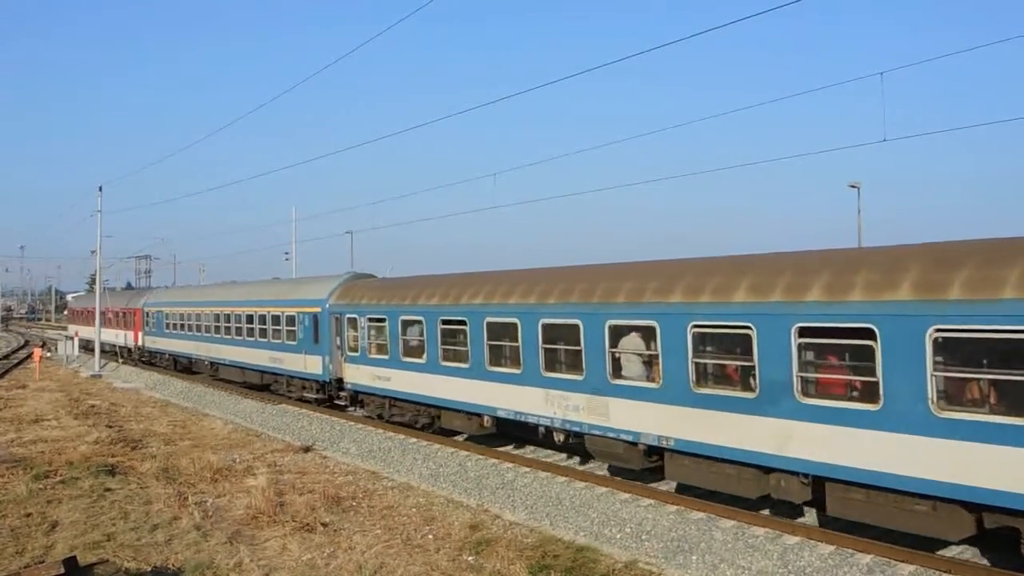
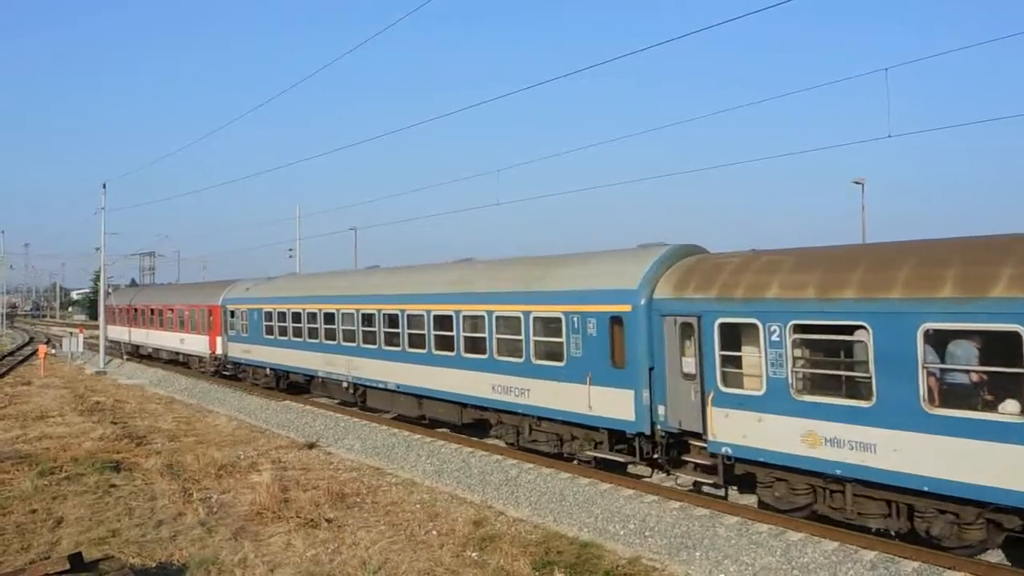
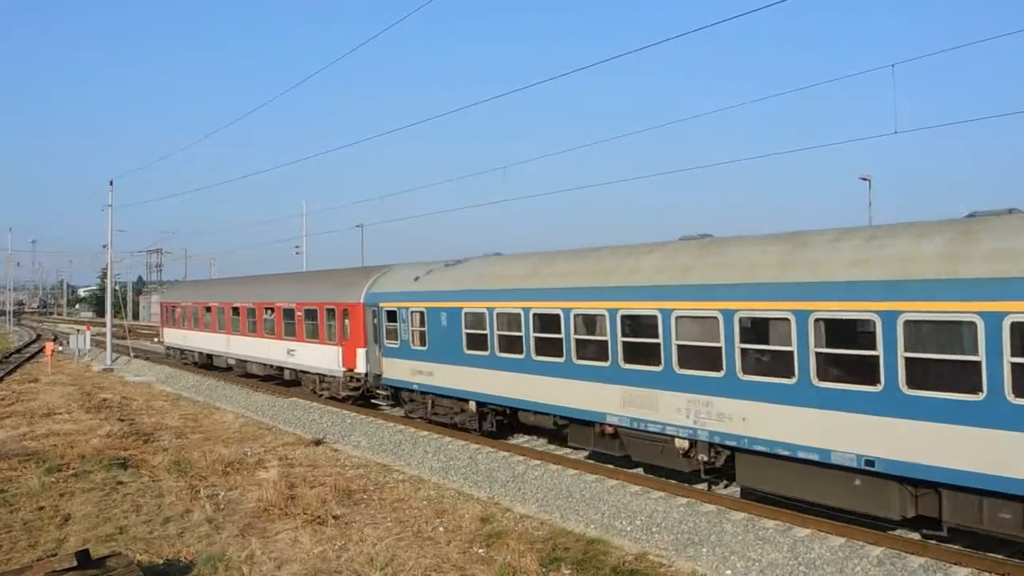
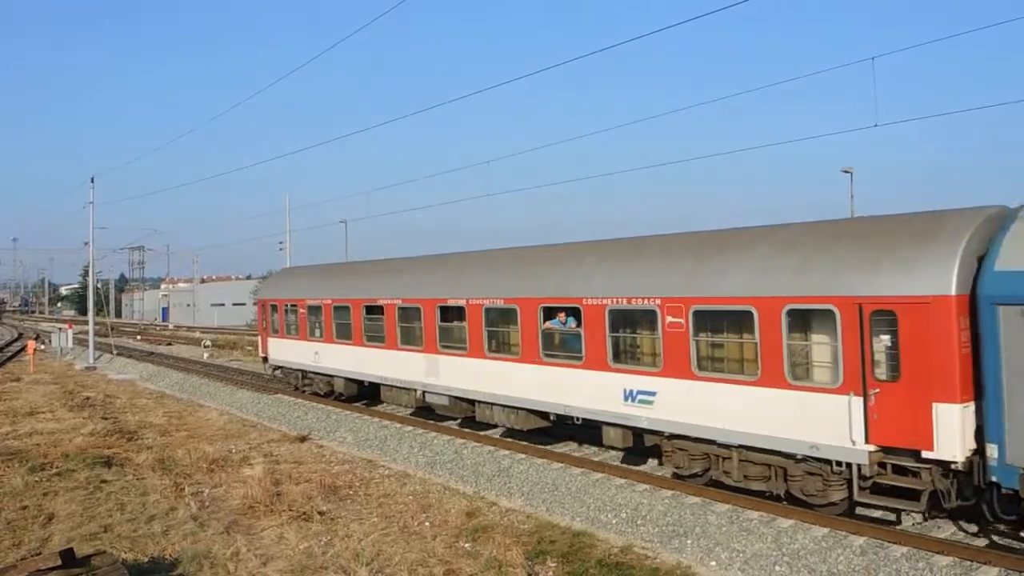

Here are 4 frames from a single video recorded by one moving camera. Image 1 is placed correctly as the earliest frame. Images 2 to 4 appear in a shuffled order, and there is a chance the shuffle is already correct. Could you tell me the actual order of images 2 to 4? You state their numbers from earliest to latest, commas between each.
2, 3, 4
